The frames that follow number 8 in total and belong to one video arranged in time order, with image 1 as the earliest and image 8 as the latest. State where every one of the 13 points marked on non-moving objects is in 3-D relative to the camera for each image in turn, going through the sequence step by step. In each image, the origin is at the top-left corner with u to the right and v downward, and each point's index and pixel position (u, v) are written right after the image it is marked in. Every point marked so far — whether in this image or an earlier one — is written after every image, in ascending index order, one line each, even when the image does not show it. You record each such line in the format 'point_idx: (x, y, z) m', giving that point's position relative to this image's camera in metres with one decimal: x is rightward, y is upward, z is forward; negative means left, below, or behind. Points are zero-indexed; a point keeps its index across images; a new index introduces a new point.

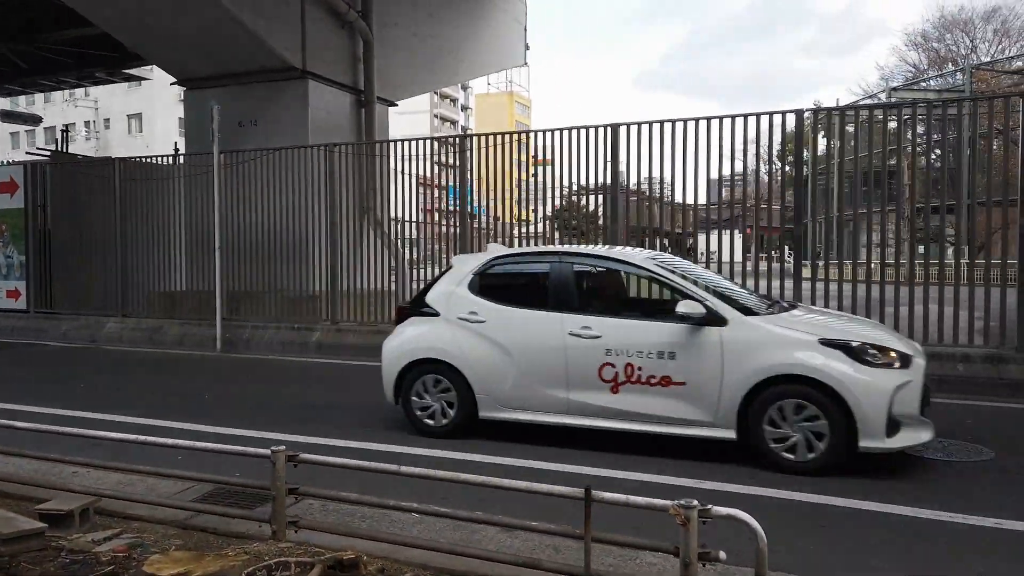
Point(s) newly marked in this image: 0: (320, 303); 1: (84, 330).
0: (-3.4, -0.2, +12.8) m
1: (-7.7, -0.8, +13.9) m
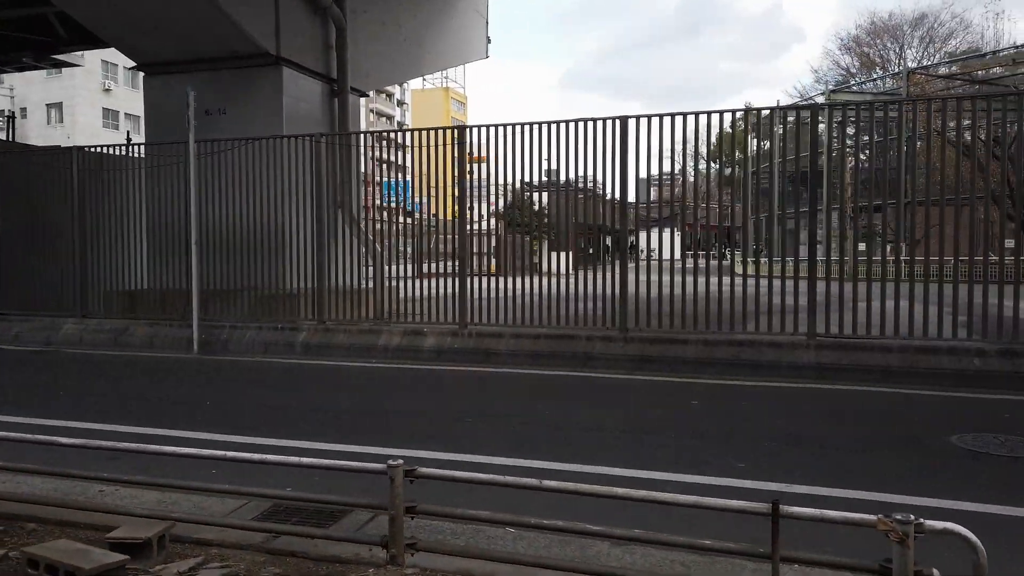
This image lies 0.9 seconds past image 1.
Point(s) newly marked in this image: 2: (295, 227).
0: (-3.5, -0.2, +12.1) m
1: (-7.9, -0.8, +13.0) m
2: (-3.6, +1.0, +12.3) m
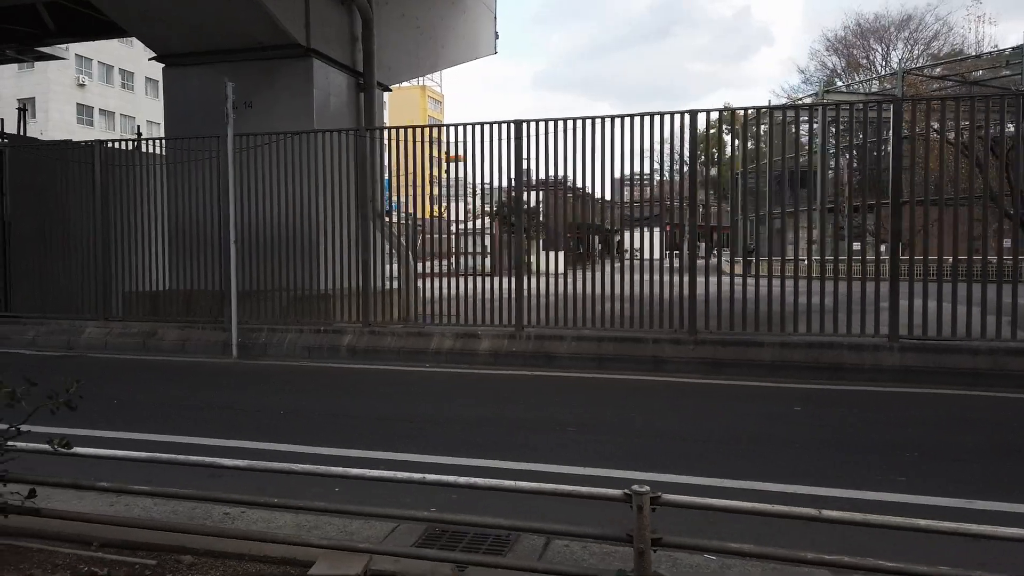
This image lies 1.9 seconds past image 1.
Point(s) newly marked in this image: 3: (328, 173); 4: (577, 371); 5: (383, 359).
0: (-2.8, -0.2, +11.7) m
1: (-7.2, -0.8, +12.3) m
2: (-2.9, +1.0, +11.8) m
3: (-3.0, +1.8, +11.8) m
4: (+0.8, -1.0, +9.6) m
5: (-1.8, -1.0, +10.7) m
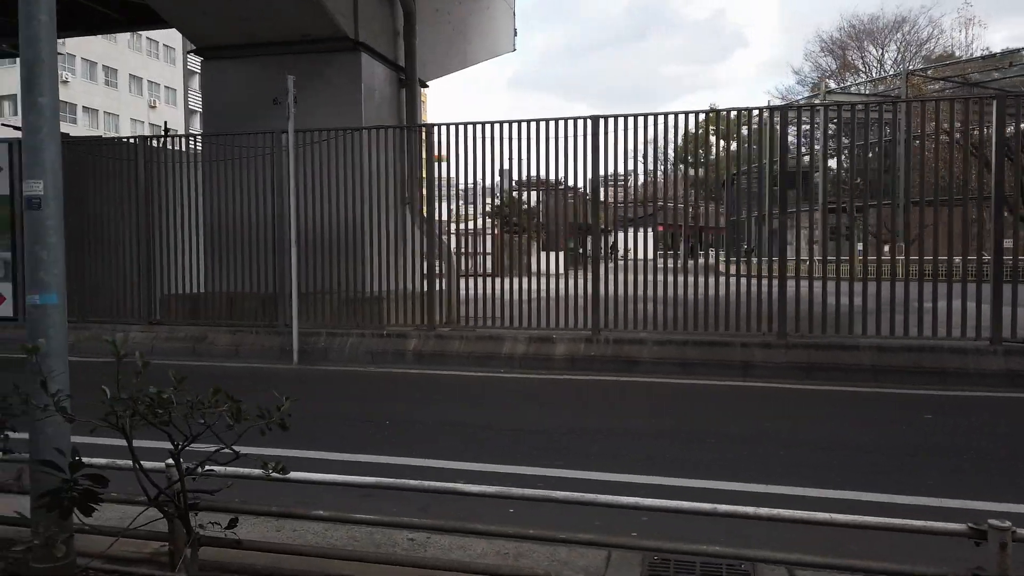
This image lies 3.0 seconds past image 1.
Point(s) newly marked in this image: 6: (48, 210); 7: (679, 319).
0: (-1.8, -0.3, +11.2) m
1: (-6.3, -0.8, +11.8) m
2: (-1.9, +1.0, +11.4) m
3: (-2.1, +1.7, +11.4) m
4: (+1.8, -1.1, +9.3) m
5: (-0.8, -1.0, +10.3) m
6: (-2.1, +0.4, +3.4) m
7: (+2.1, -0.4, +10.0) m
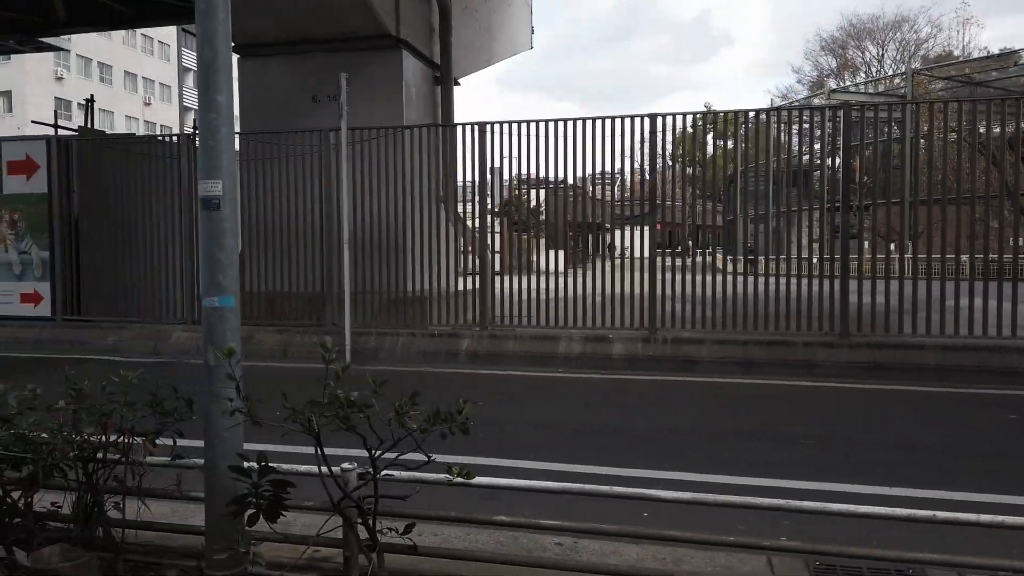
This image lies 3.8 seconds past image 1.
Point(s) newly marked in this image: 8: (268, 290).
0: (-1.1, -0.2, +11.2) m
1: (-5.6, -0.8, +11.6) m
2: (-1.2, +1.0, +11.3) m
3: (-1.3, +1.8, +11.3) m
4: (+2.6, -1.1, +9.3) m
5: (-0.1, -1.0, +10.2) m
6: (-1.3, +0.3, +3.4) m
7: (+2.8, -0.4, +10.0) m
8: (-3.8, 0.0, +11.7) m
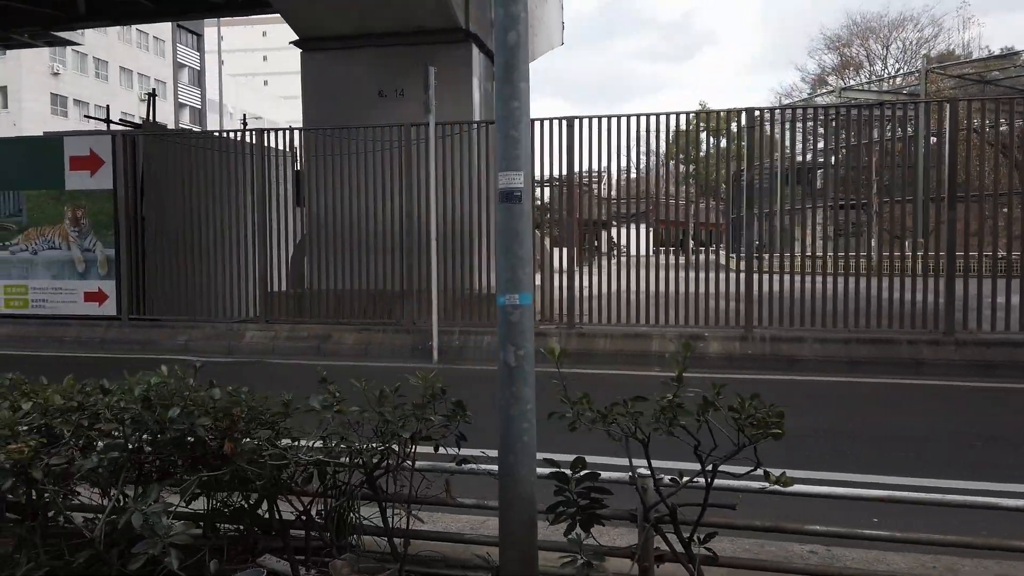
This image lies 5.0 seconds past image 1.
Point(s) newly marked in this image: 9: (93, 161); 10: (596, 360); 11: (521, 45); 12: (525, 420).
0: (+0.1, -0.2, +11.0) m
1: (-4.4, -0.8, +11.4) m
2: (0.0, +1.0, +11.1) m
3: (-0.2, +1.8, +11.1) m
4: (+3.8, -1.0, +9.2) m
5: (+1.1, -1.0, +10.1) m
6: (+0.1, +0.4, +3.2) m
7: (+4.0, -0.4, +9.9) m
8: (-2.6, 0.0, +11.5) m
9: (-6.4, +1.9, +11.8) m
10: (+1.2, -0.9, +10.1) m
11: (0.0, +1.0, +3.1) m
12: (0.0, -0.6, +3.2) m
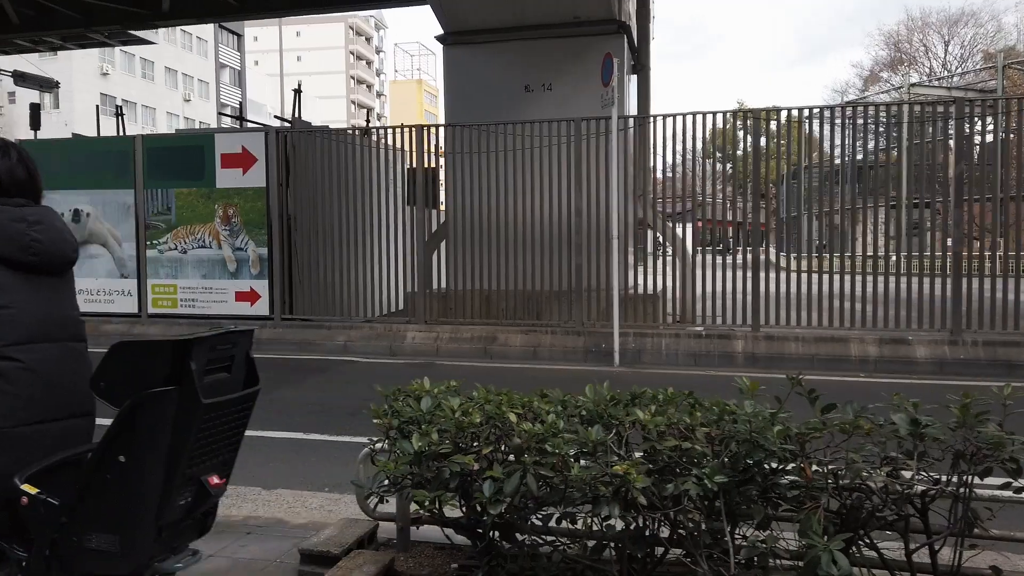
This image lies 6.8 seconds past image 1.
0: (+2.5, -0.2, +10.6) m
1: (-2.0, -0.8, +11.1) m
2: (+2.4, +1.0, +10.7) m
3: (+2.2, +1.8, +10.7) m
4: (+6.1, -1.1, +8.6) m
5: (+3.5, -1.0, +9.6) m
6: (+2.2, +0.3, +2.8) m
7: (+6.4, -0.4, +9.4) m
8: (-0.2, 0.0, +11.1) m
9: (-4.0, +2.0, +11.6) m
10: (+3.5, -1.0, +9.6) m
11: (+2.2, +1.0, +2.7) m
12: (+2.2, -0.6, +2.8) m
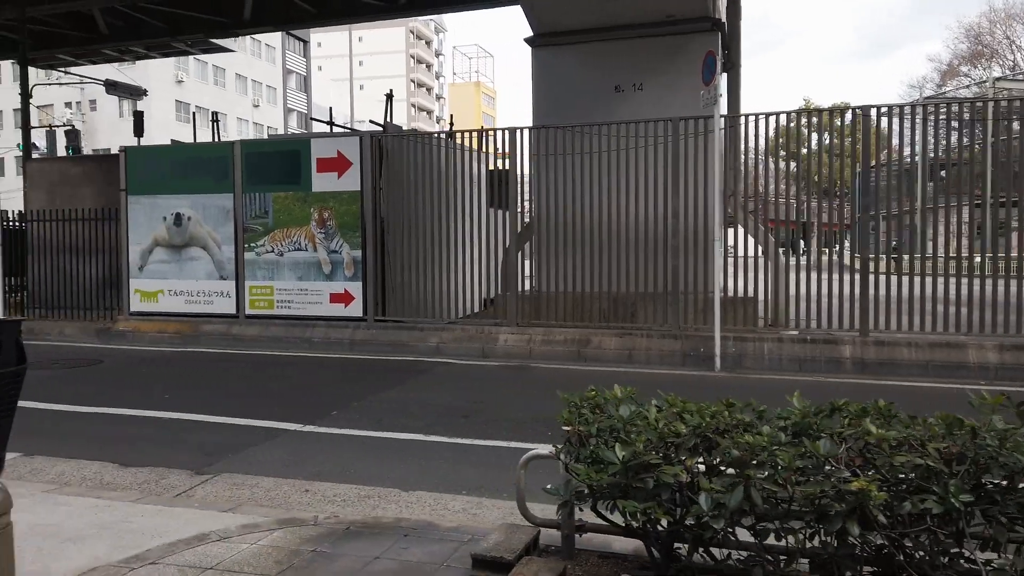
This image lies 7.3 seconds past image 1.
0: (+3.8, -0.3, +10.3) m
1: (-0.6, -0.8, +11.2) m
2: (+3.7, +0.9, +10.5) m
3: (+3.5, +1.7, +10.5) m
4: (+7.3, -1.1, +8.1) m
5: (+4.7, -1.0, +9.3) m
6: (+3.0, +0.3, +2.5) m
7: (+7.6, -0.4, +8.8) m
8: (+1.1, 0.0, +11.1) m
9: (-2.6, +1.9, +11.8) m
10: (+4.7, -1.0, +9.3) m
11: (+2.9, +1.0, +2.5) m
12: (+2.9, -0.6, +2.5) m
